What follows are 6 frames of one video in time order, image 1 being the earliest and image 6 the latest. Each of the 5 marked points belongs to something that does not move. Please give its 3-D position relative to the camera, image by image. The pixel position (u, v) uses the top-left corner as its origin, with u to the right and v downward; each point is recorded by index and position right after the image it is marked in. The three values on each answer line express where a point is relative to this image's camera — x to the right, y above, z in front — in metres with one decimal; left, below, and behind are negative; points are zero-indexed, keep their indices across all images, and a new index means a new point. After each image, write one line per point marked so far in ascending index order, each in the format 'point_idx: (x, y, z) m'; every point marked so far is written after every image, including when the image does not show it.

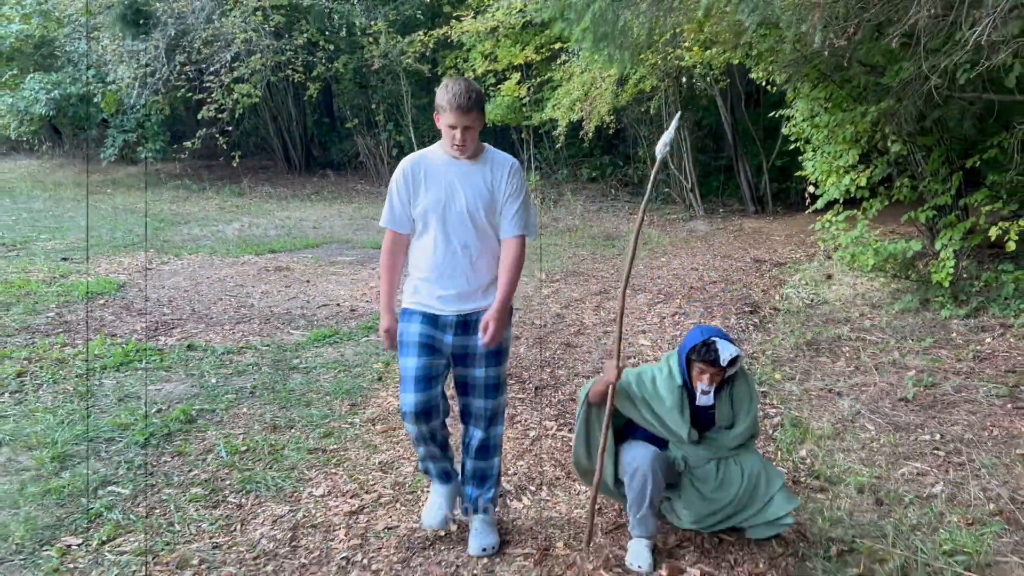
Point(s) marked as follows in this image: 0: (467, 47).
0: (-0.5, +2.8, +10.8) m
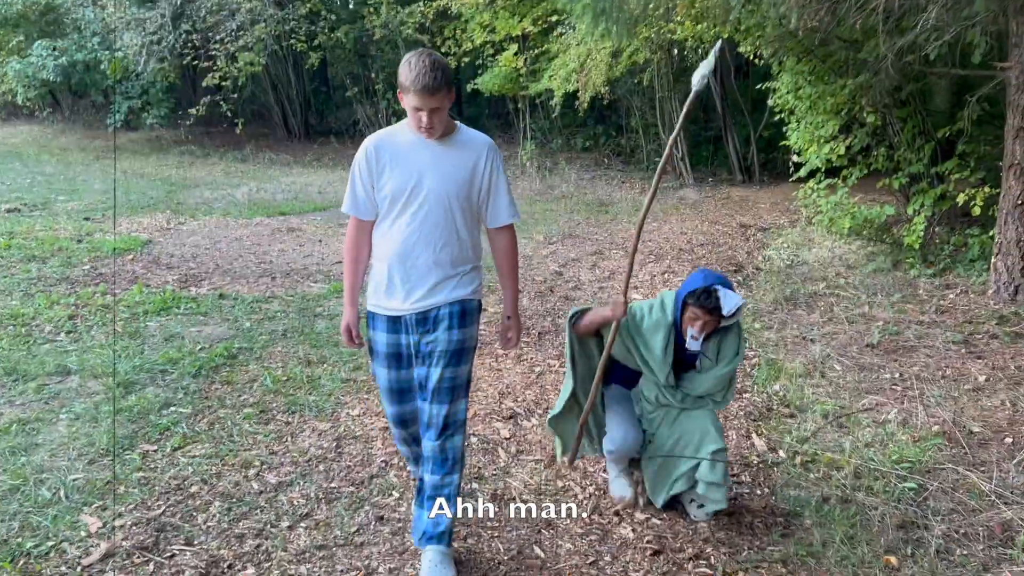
0: (-0.5, +3.3, +11.1) m
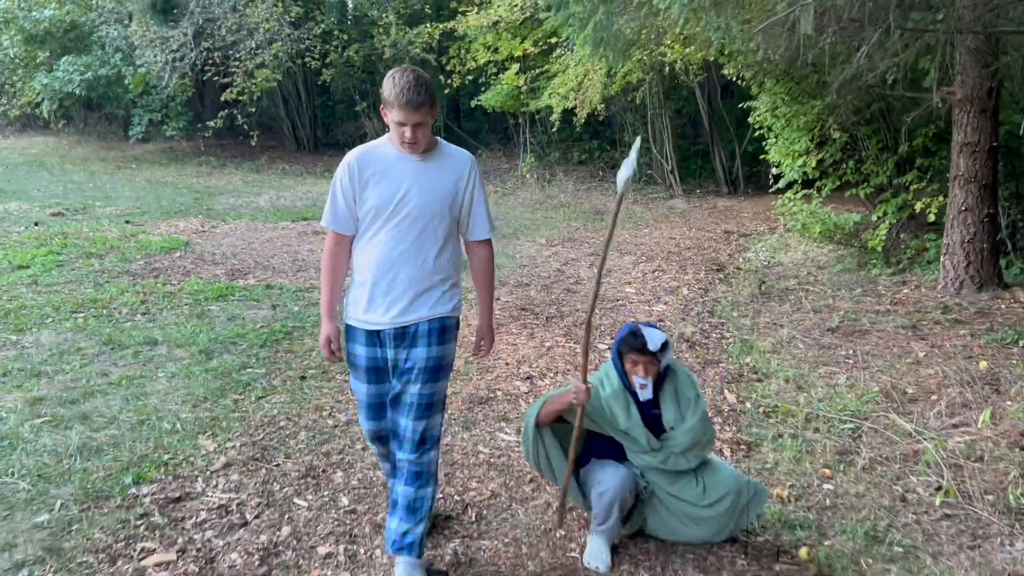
0: (-0.5, +3.2, +11.9) m
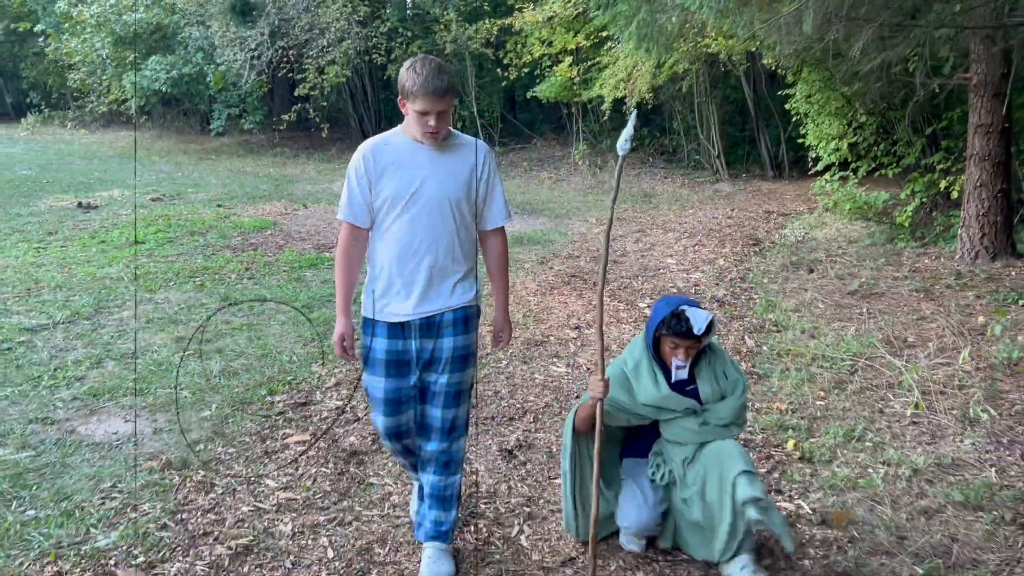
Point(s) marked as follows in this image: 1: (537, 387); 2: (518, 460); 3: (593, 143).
0: (+0.2, +3.5, +12.7) m
1: (+0.1, -0.4, +4.0) m
2: (0.0, -0.6, +3.2) m
3: (+1.2, +2.2, +13.7) m
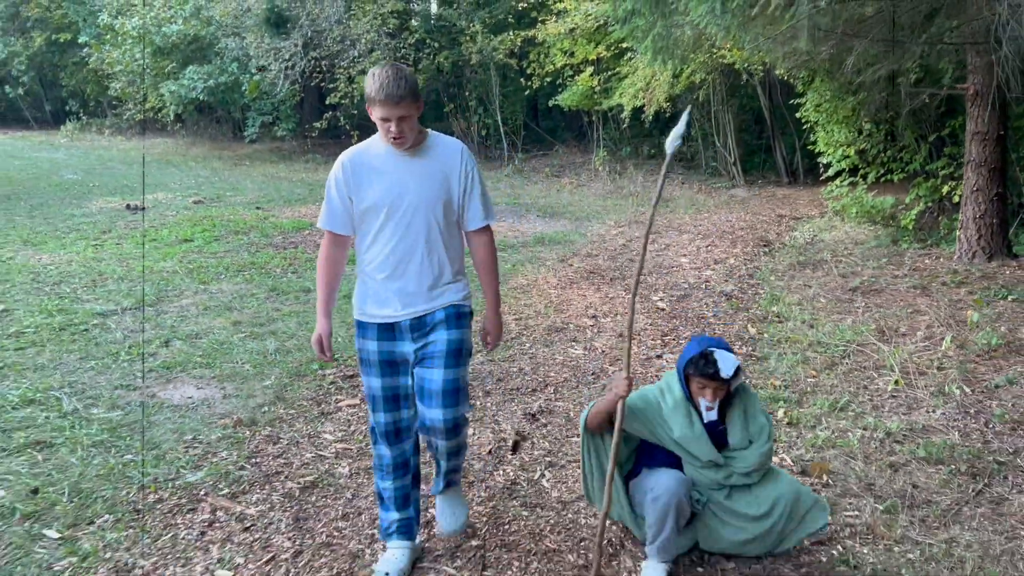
0: (+0.5, +3.5, +13.2) m
1: (+0.2, -0.4, +4.4) m
2: (+0.1, -0.5, +3.6) m
3: (+1.6, +2.1, +14.1) m
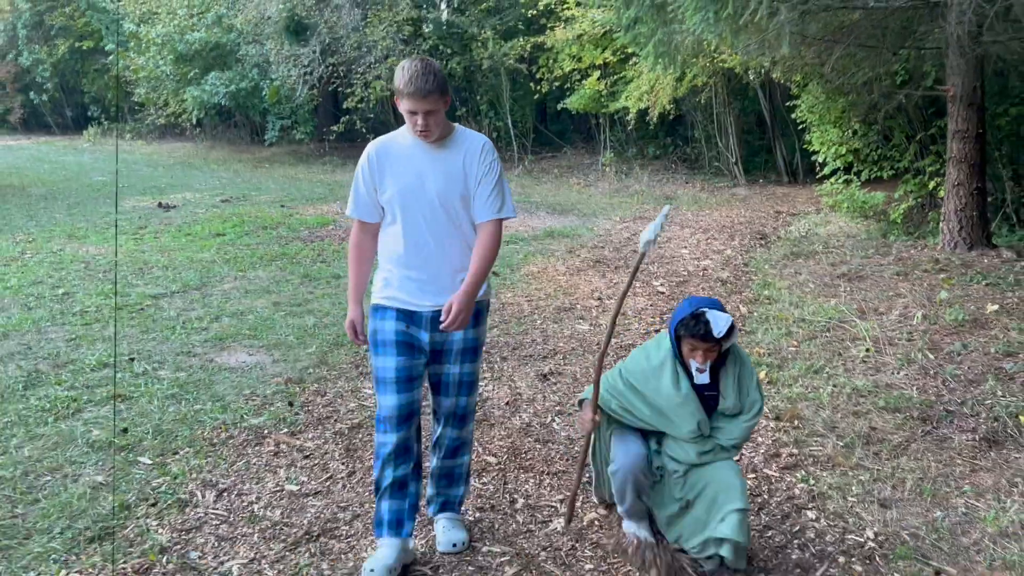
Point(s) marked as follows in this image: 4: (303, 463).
0: (+0.7, +3.5, +13.7) m
1: (+0.3, -0.3, +5.0) m
2: (+0.2, -0.4, +4.1) m
3: (+1.7, +2.2, +14.6) m
4: (-0.7, -0.6, +3.2) m
